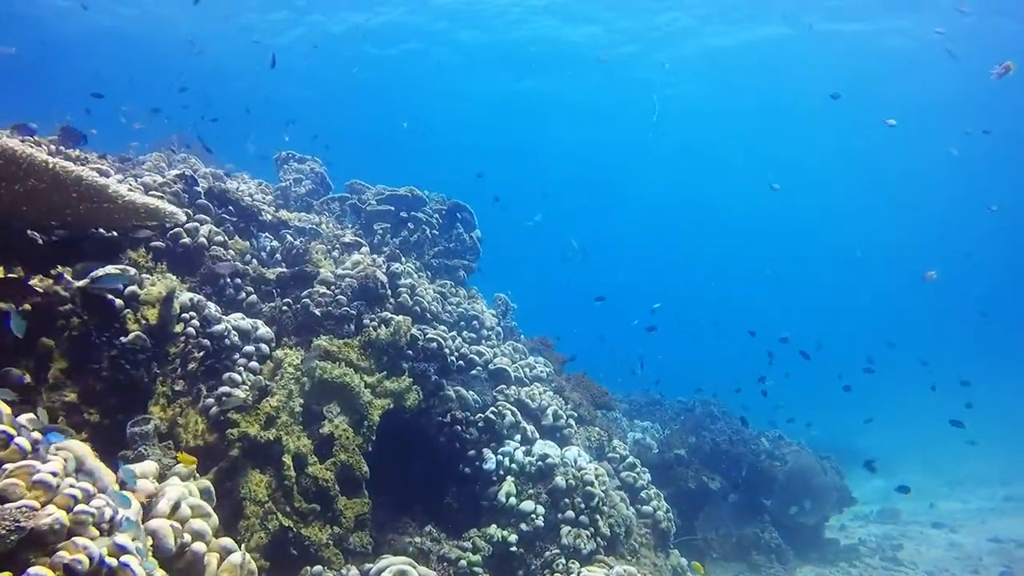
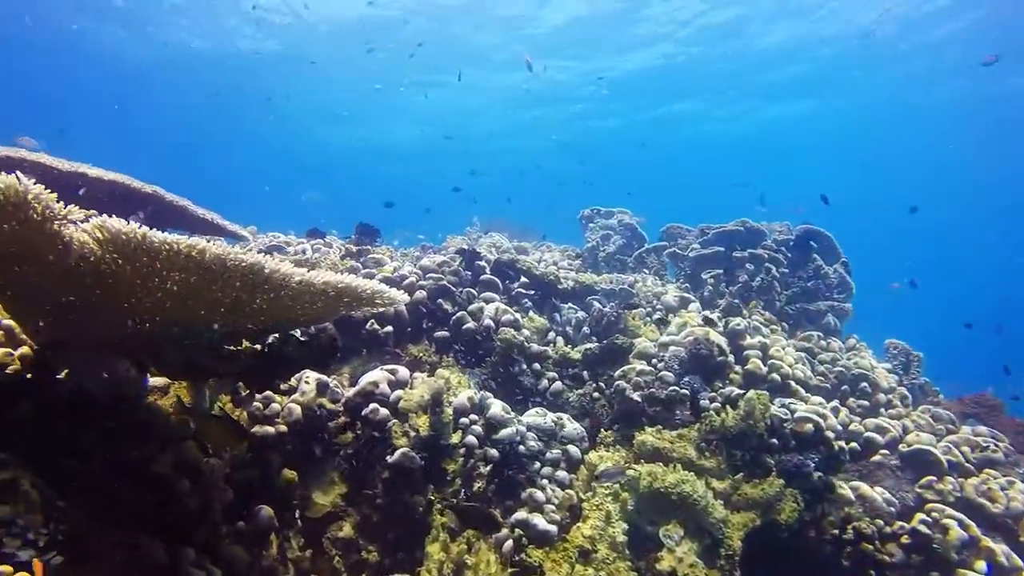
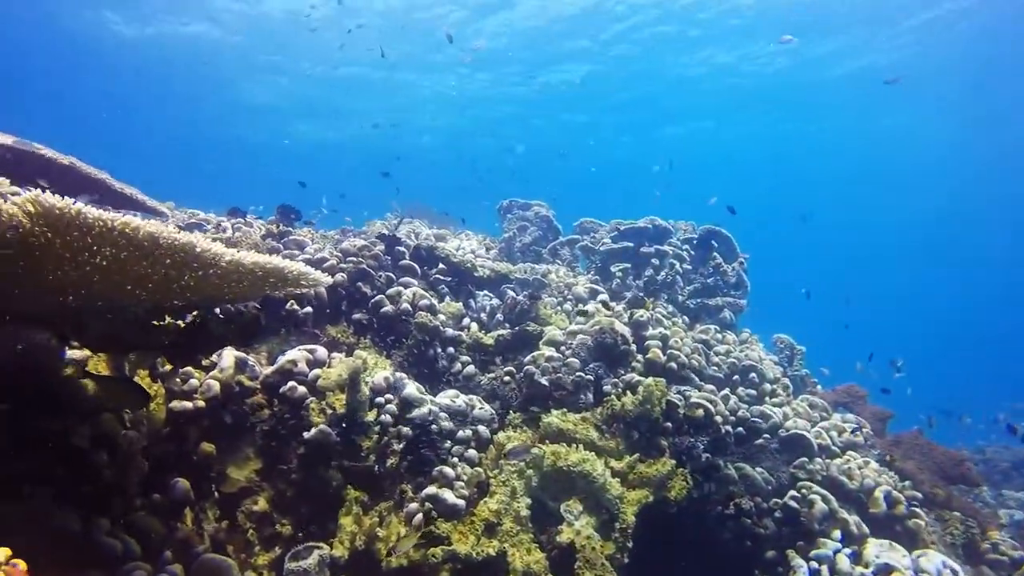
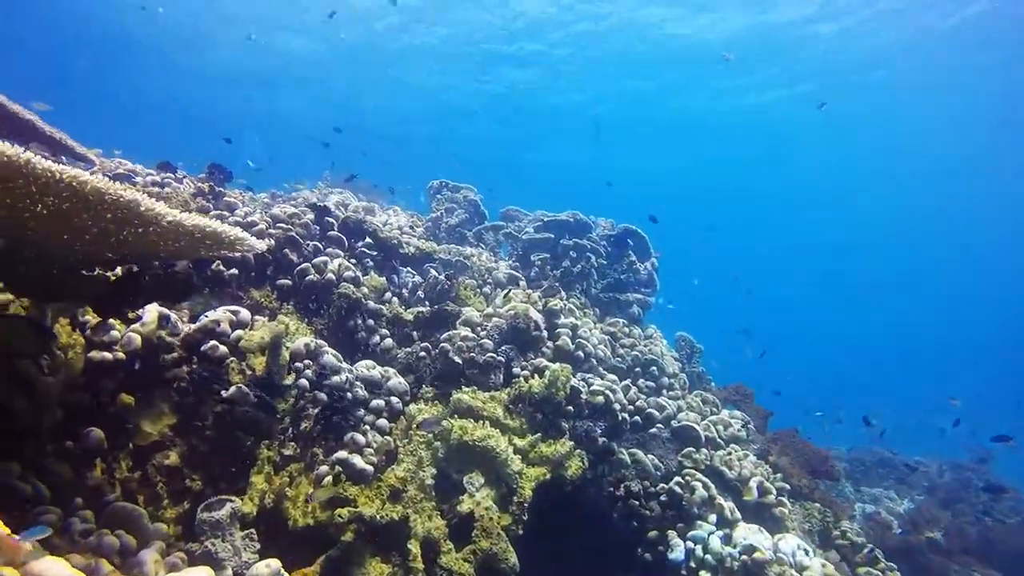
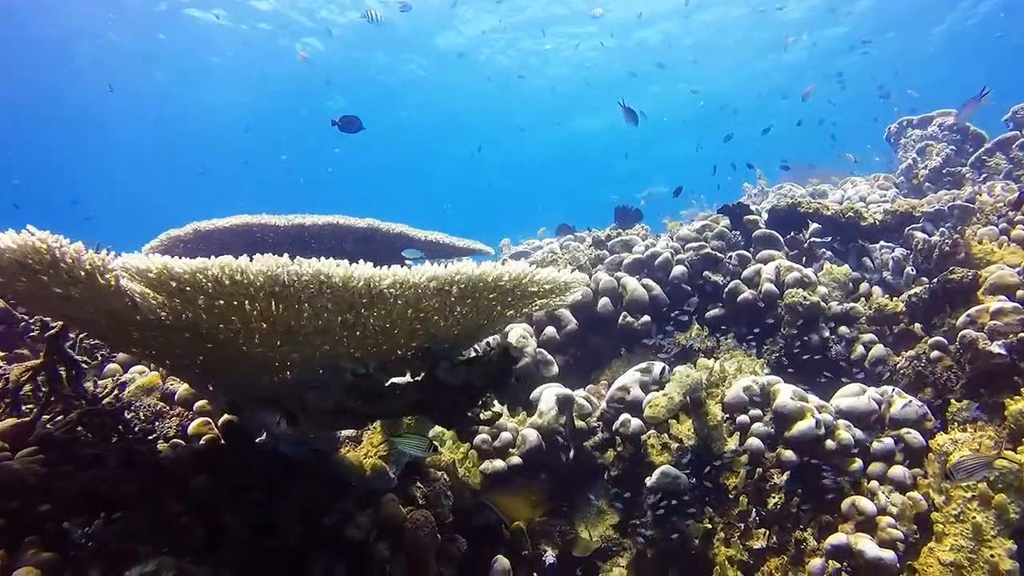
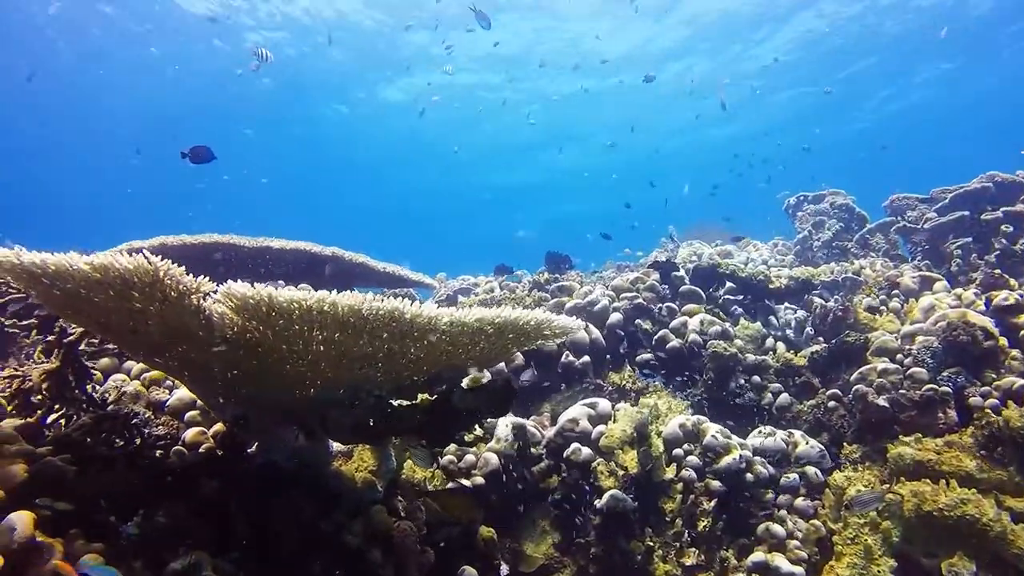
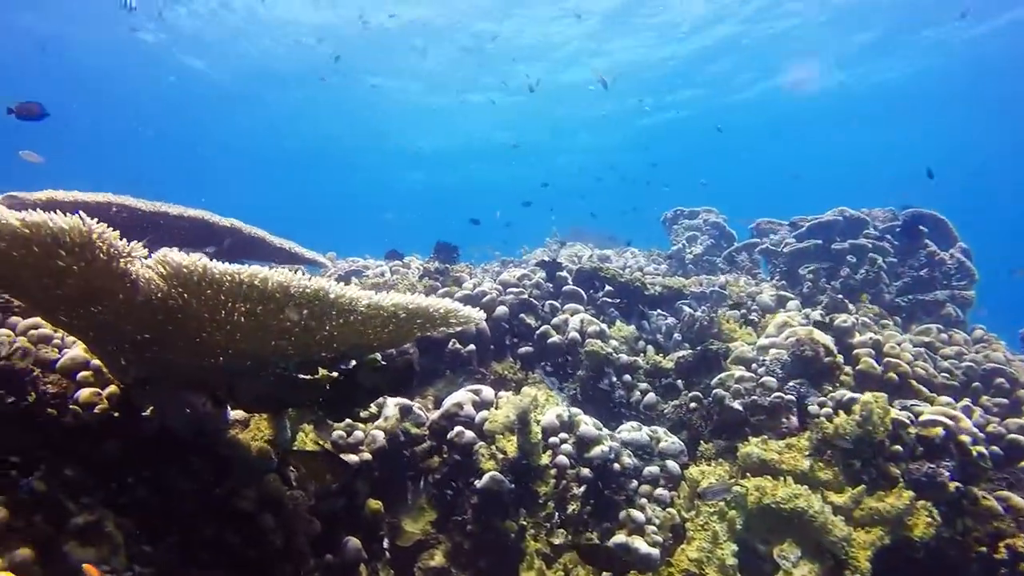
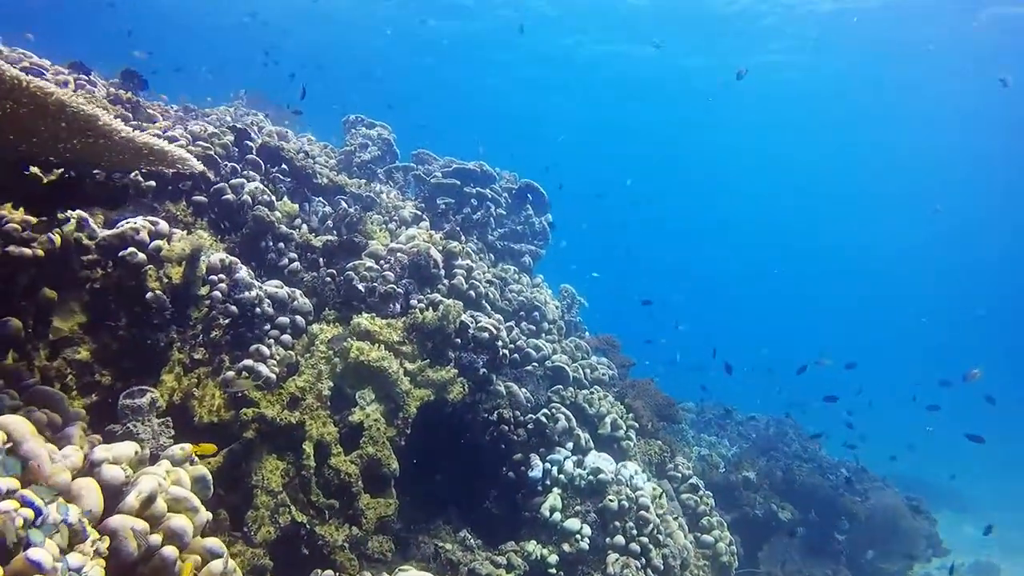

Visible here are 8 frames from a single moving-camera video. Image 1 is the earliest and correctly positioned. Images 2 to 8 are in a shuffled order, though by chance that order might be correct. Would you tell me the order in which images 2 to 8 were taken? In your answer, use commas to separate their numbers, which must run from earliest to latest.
8, 4, 3, 2, 7, 6, 5
